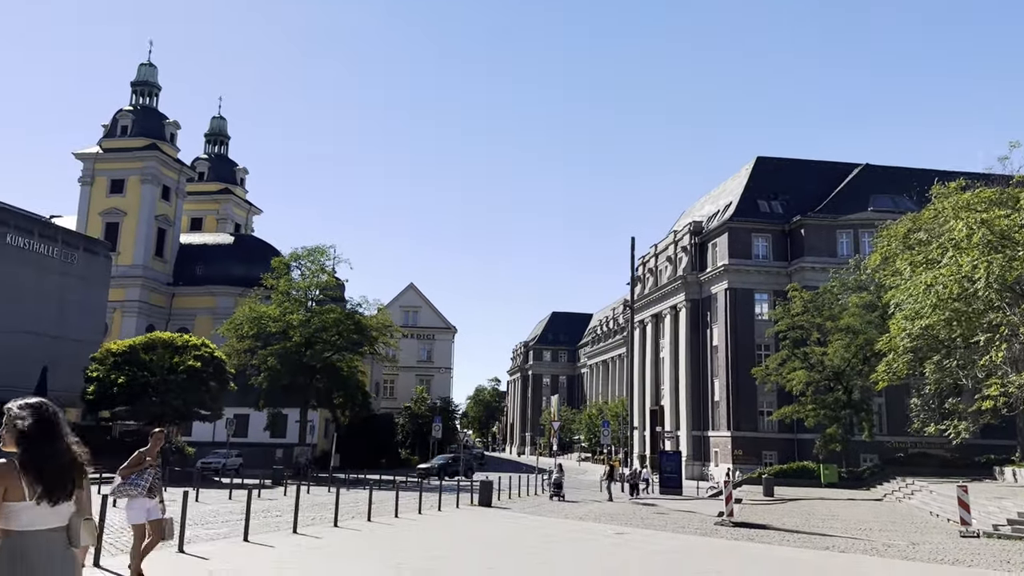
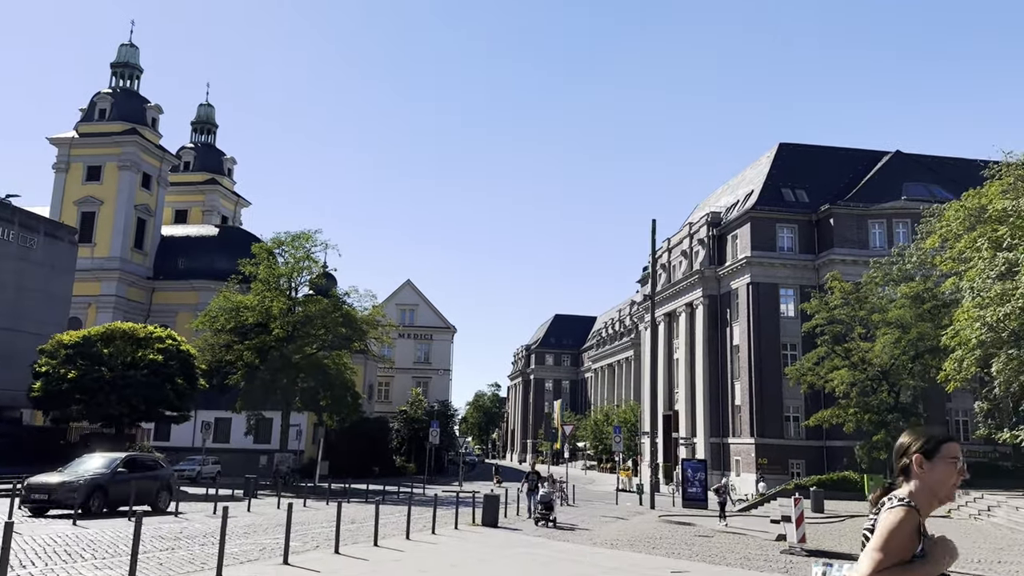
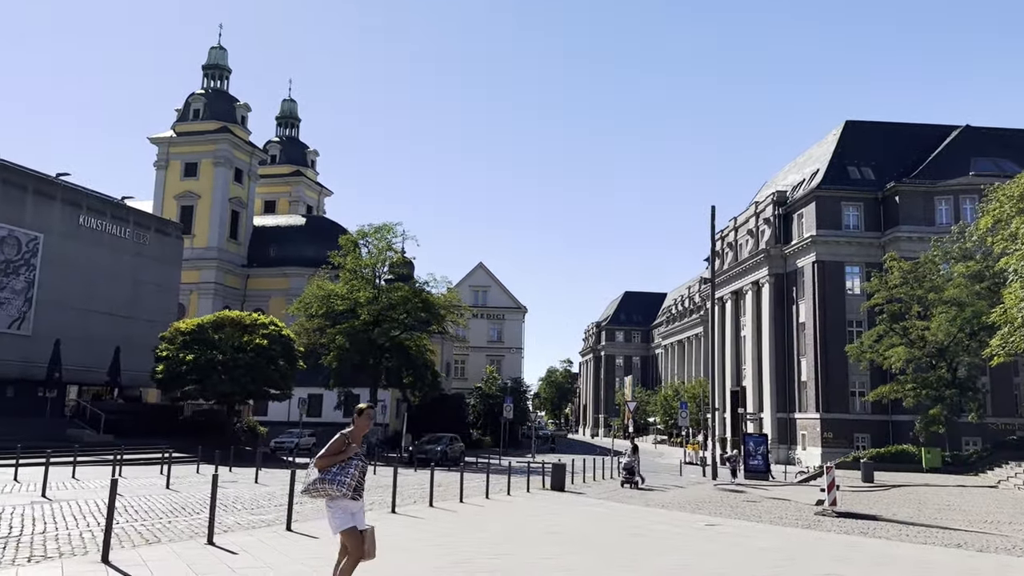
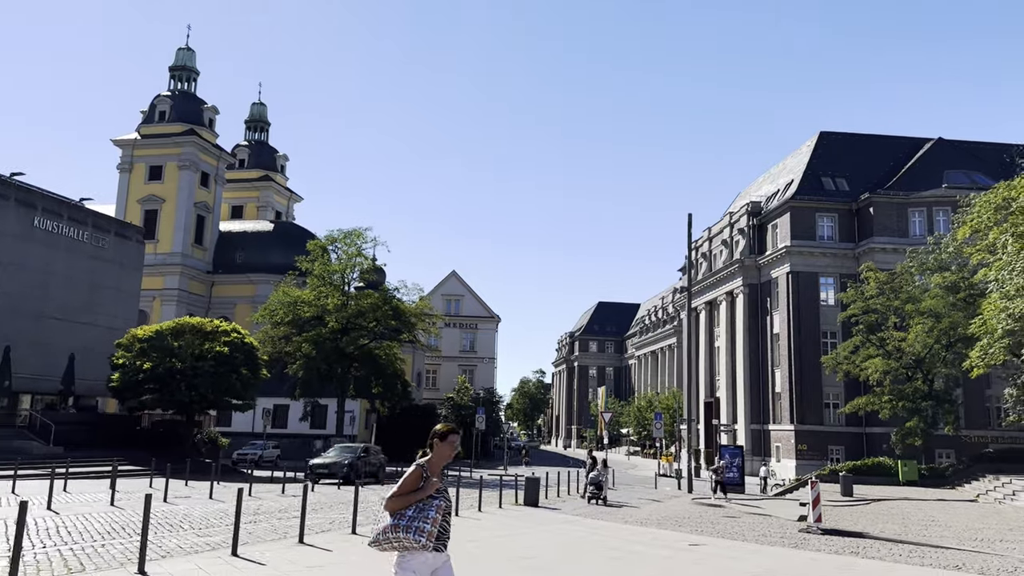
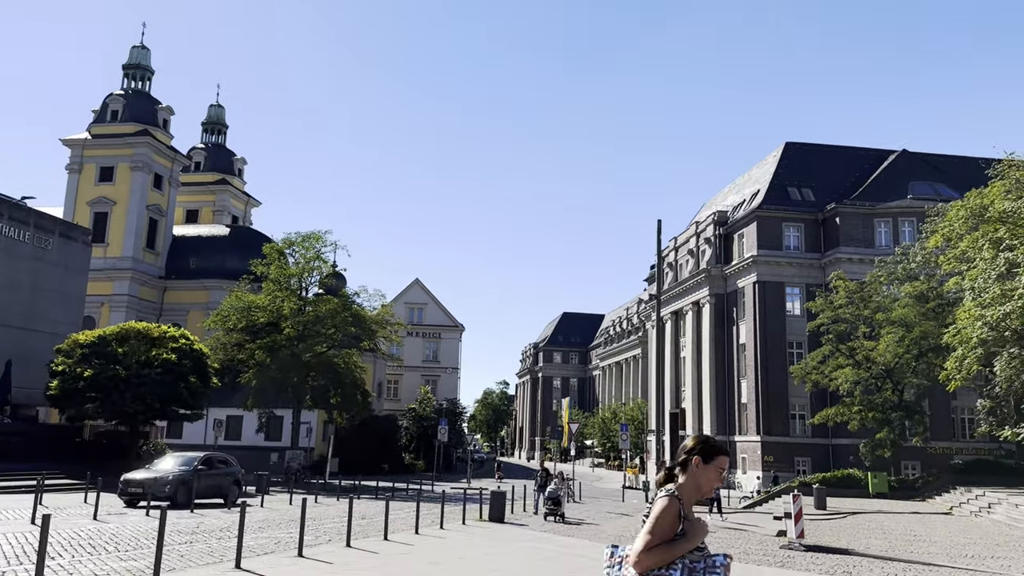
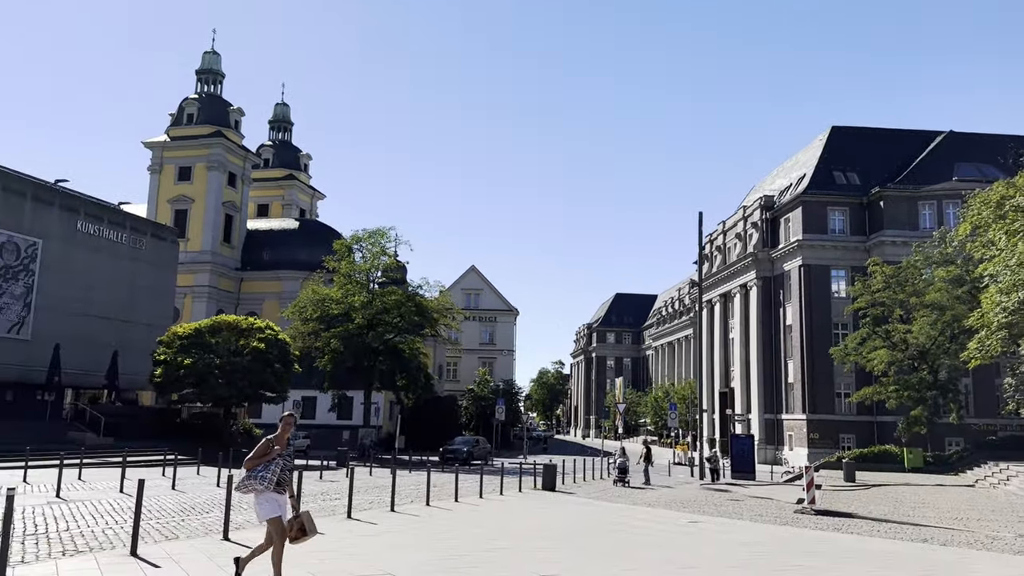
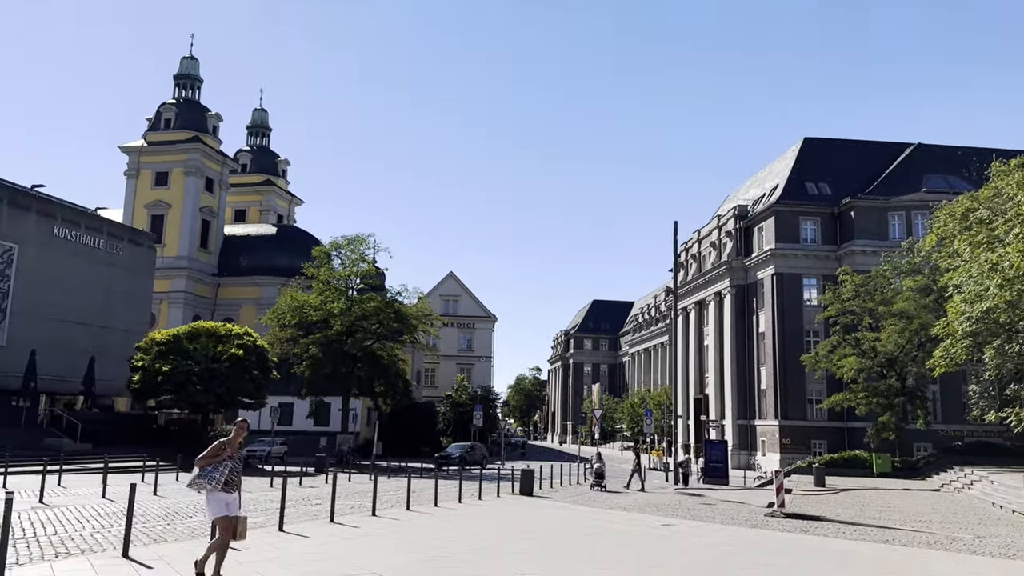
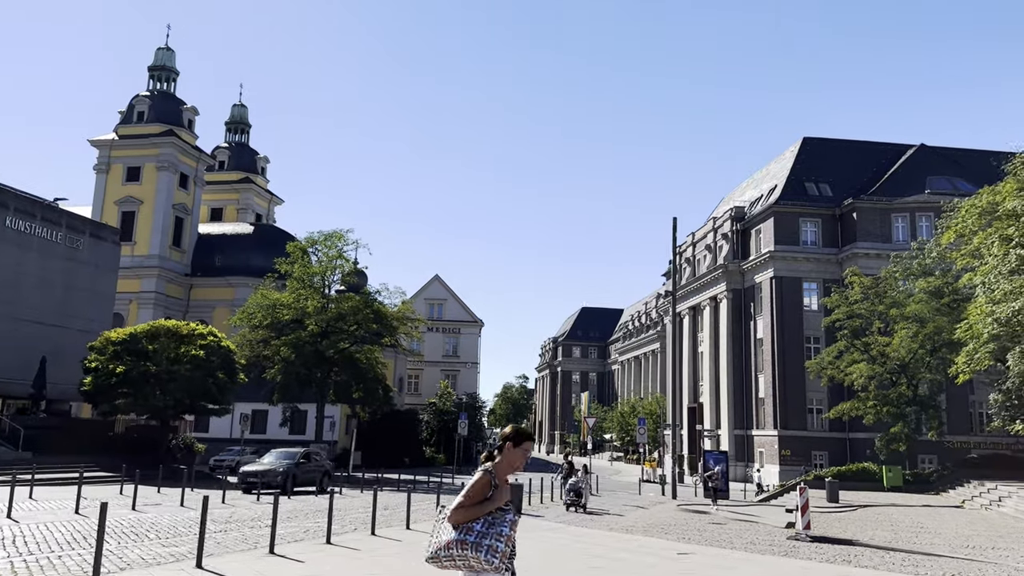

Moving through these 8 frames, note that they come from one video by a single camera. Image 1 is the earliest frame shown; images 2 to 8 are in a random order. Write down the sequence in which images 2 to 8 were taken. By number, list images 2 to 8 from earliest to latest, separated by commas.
7, 6, 3, 4, 8, 5, 2
